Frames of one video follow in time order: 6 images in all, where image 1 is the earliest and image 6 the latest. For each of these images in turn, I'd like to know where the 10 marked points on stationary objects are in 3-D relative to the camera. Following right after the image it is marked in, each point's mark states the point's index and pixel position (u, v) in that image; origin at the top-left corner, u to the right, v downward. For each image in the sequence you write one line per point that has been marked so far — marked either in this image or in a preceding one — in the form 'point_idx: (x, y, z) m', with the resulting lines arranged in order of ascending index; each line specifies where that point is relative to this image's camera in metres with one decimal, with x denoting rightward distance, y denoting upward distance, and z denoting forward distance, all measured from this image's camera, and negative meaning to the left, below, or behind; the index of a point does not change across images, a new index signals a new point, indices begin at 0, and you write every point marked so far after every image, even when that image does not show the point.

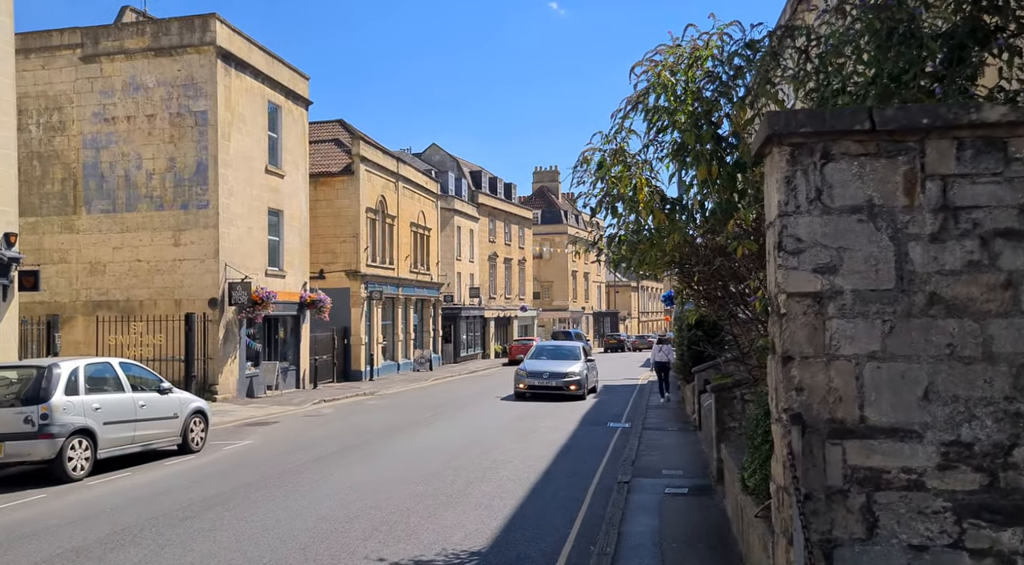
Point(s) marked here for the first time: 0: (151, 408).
0: (-4.5, -1.6, +11.6) m
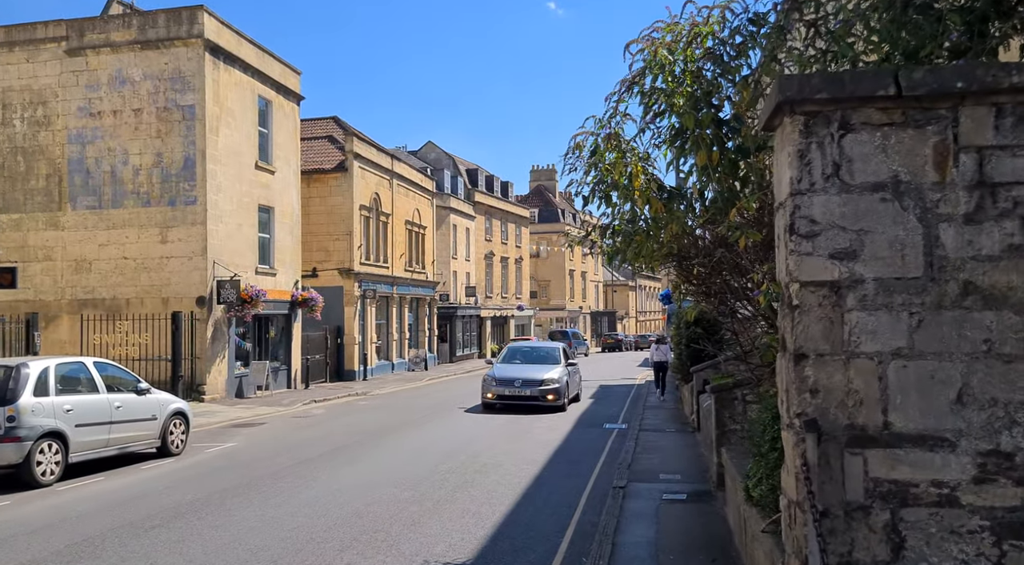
0: (-4.6, -1.5, +11.2) m
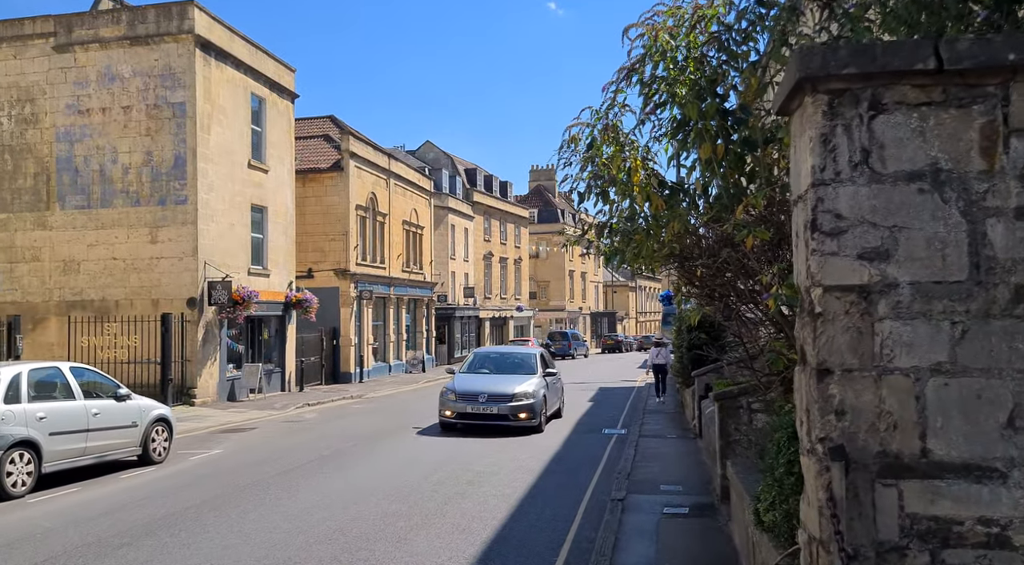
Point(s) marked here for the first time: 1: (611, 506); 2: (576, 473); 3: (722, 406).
0: (-4.6, -1.5, +10.7) m
1: (+0.9, -2.1, +8.7) m
2: (+0.8, -2.3, +11.3) m
3: (+1.9, -1.1, +8.4) m
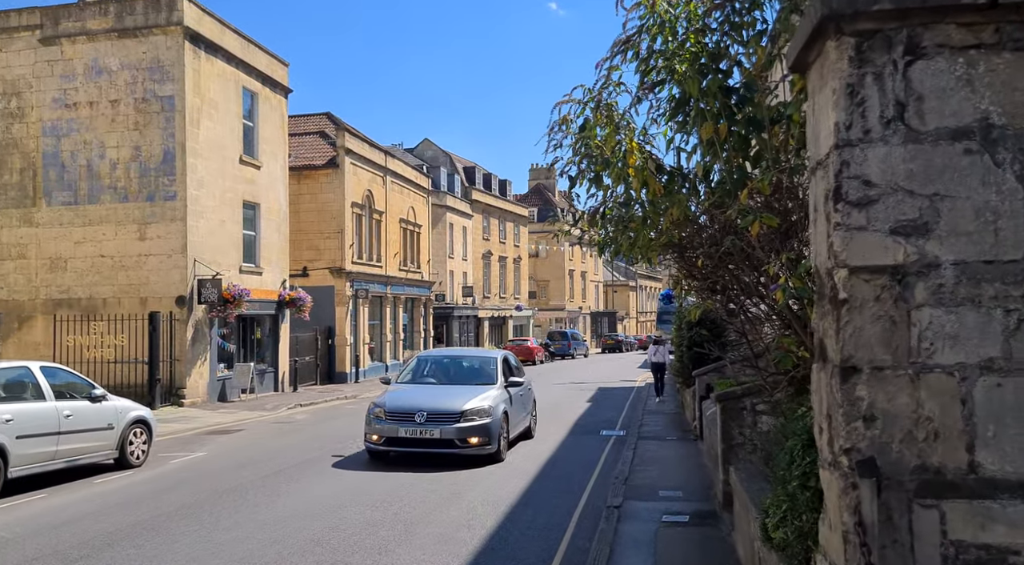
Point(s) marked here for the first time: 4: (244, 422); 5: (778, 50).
0: (-4.7, -1.5, +10.3) m
1: (+0.8, -2.0, +8.2) m
2: (+0.7, -2.2, +10.8) m
3: (+1.8, -1.0, +7.9) m
4: (-5.2, -2.7, +18.3) m
5: (+1.5, +1.3, +5.2) m
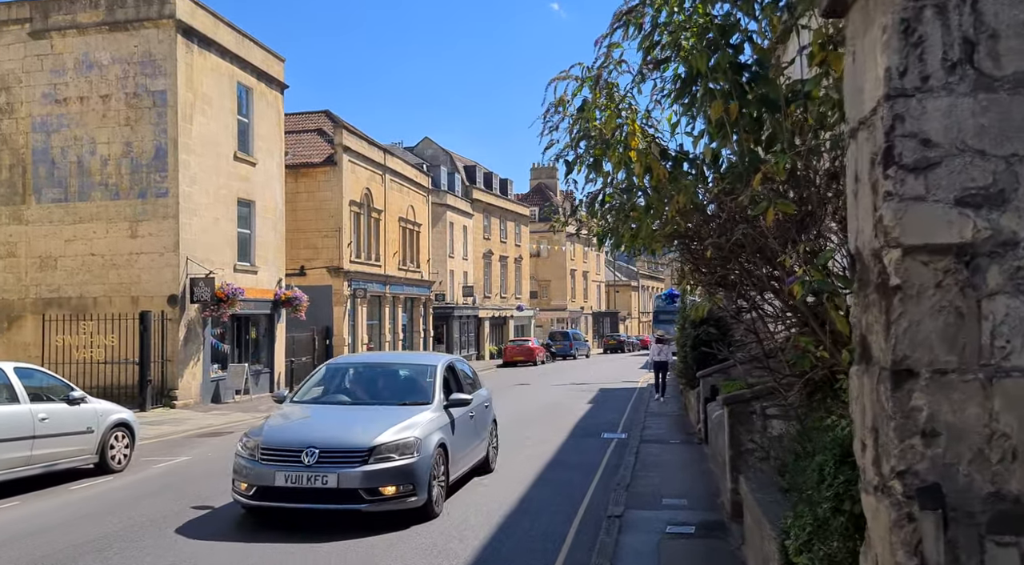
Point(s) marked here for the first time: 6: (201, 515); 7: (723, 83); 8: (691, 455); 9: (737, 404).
0: (-4.8, -1.4, +9.8) m
1: (+0.8, -2.0, +7.7) m
2: (+0.6, -2.2, +10.4) m
3: (+1.7, -1.0, +7.5) m
4: (-5.2, -2.7, +17.8) m
5: (+1.4, +1.3, +4.8) m
6: (-2.7, -2.0, +8.2) m
7: (+1.1, +1.1, +5.0) m
8: (+2.3, -2.2, +12.1) m
9: (+1.8, -1.0, +7.4) m
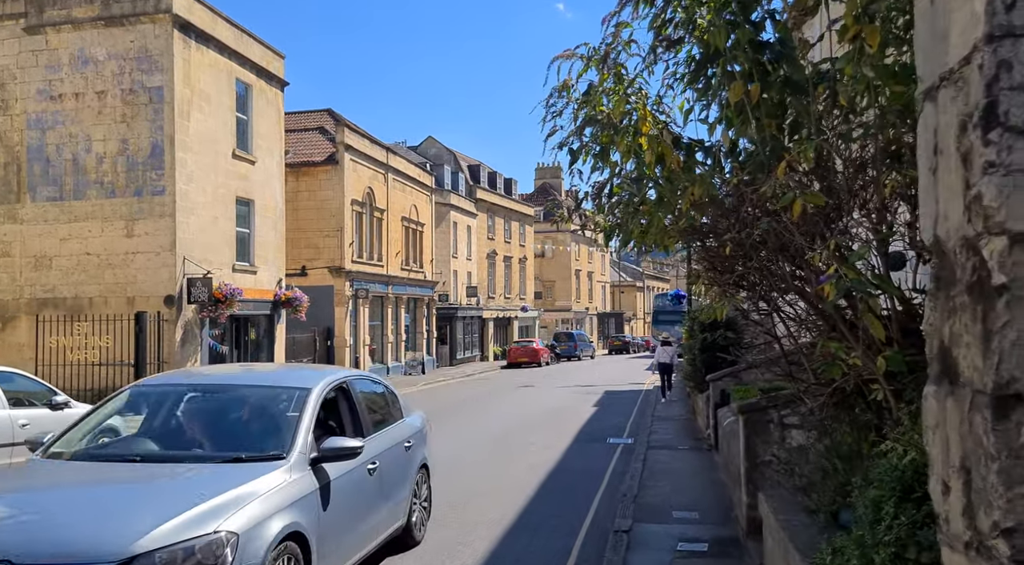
0: (-4.7, -1.4, +9.4) m
1: (+0.8, -2.0, +7.3) m
2: (+0.7, -2.2, +9.9) m
3: (+1.7, -1.0, +7.0) m
4: (-5.2, -2.7, +17.4) m
5: (+1.4, +1.3, +4.3) m
6: (-2.7, -2.0, +7.8) m
7: (+1.1, +1.1, +4.5) m
8: (+2.3, -2.2, +11.6) m
9: (+1.8, -1.0, +7.0) m
